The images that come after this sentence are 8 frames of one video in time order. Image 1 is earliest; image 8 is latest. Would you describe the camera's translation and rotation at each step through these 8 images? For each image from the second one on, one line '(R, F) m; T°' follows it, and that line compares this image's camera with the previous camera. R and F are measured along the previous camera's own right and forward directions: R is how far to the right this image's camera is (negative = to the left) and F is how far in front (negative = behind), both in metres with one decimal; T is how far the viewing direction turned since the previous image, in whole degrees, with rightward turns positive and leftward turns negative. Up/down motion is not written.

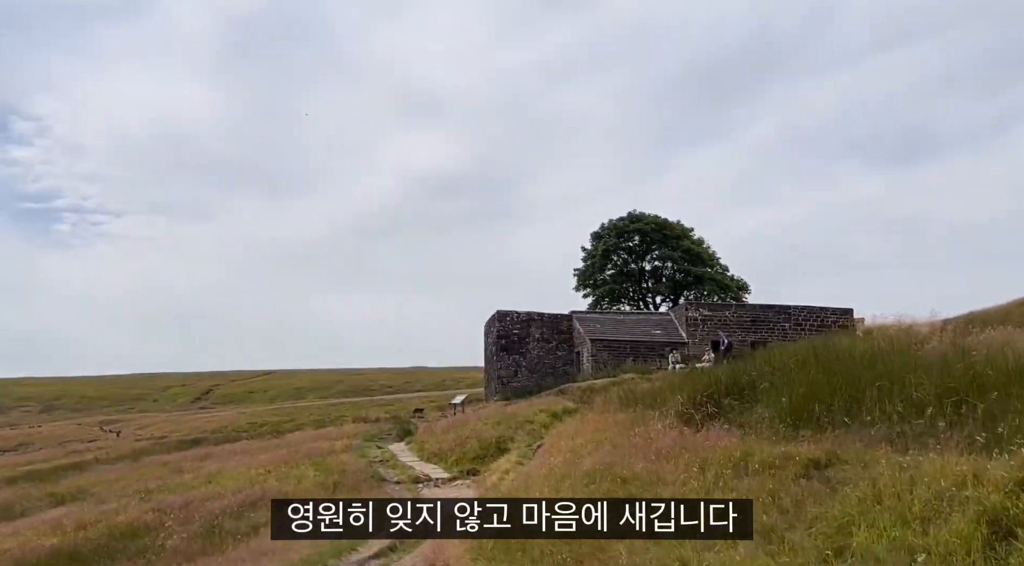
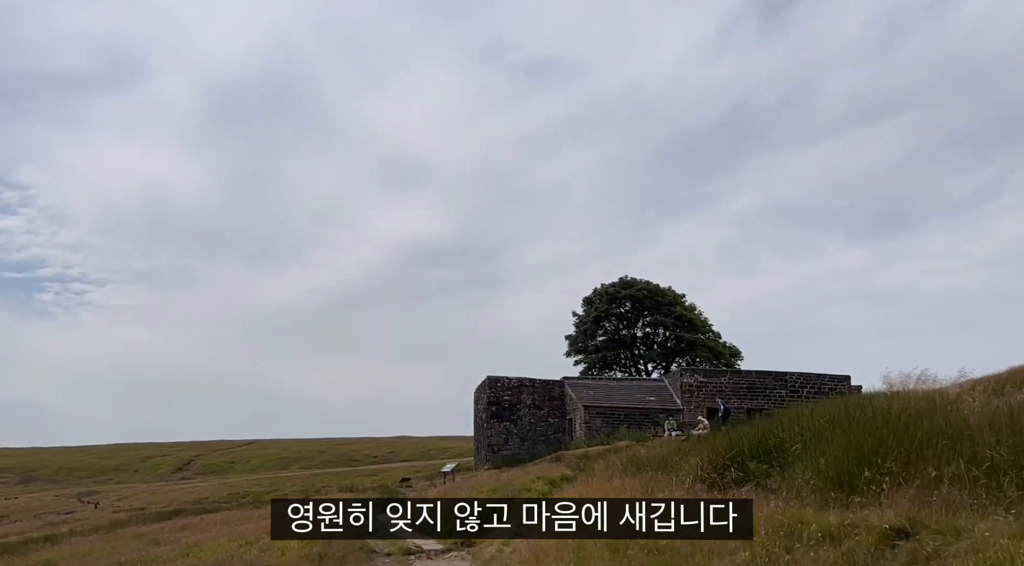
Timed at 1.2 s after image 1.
(+0.5, +0.4) m; -1°
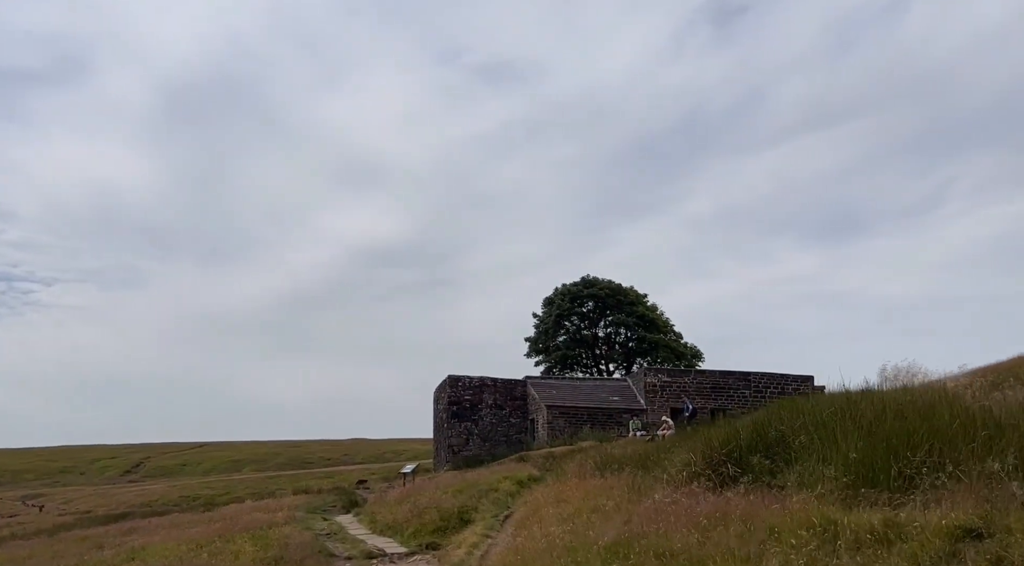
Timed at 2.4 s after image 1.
(-0.1, +0.3) m; +3°
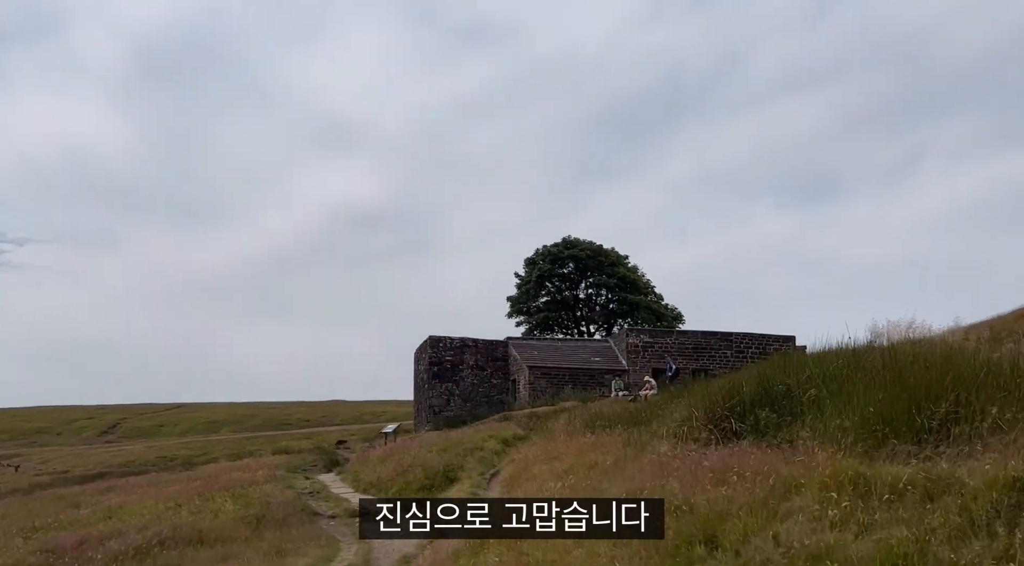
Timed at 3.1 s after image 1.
(-0.1, +0.2) m; +2°
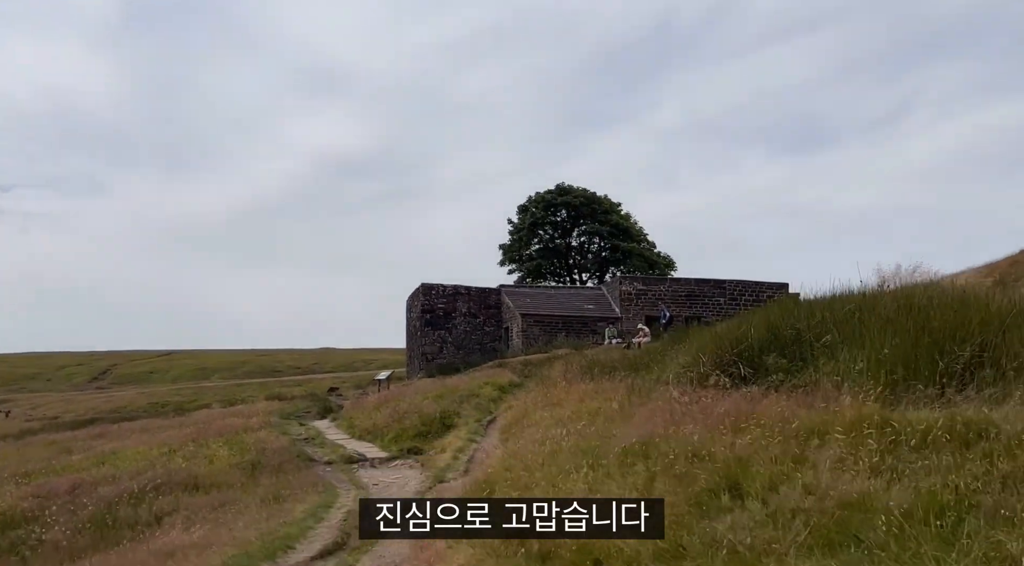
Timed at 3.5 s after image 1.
(-0.1, +0.1) m; +1°
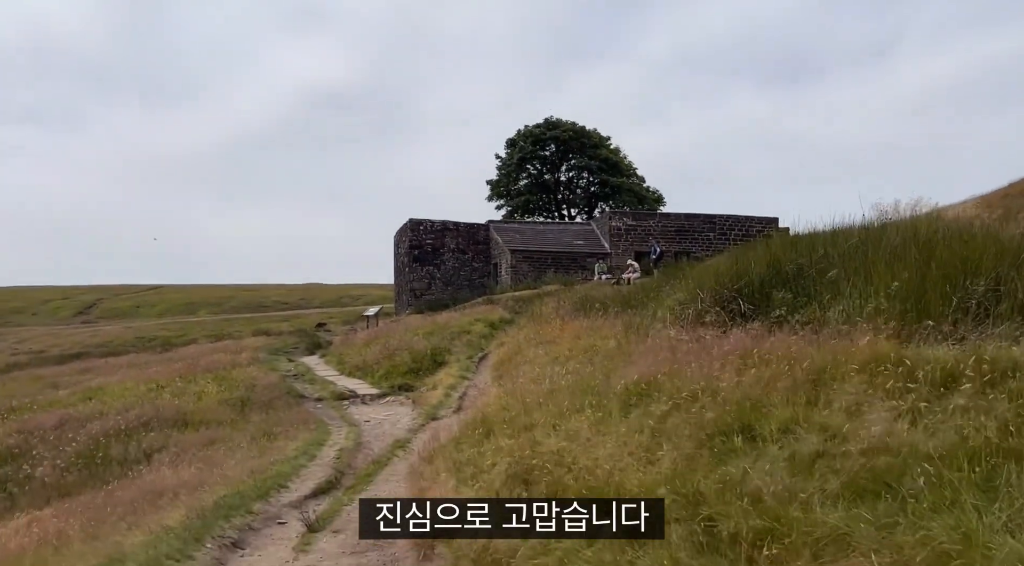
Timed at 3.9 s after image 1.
(0.0, +0.1) m; +1°
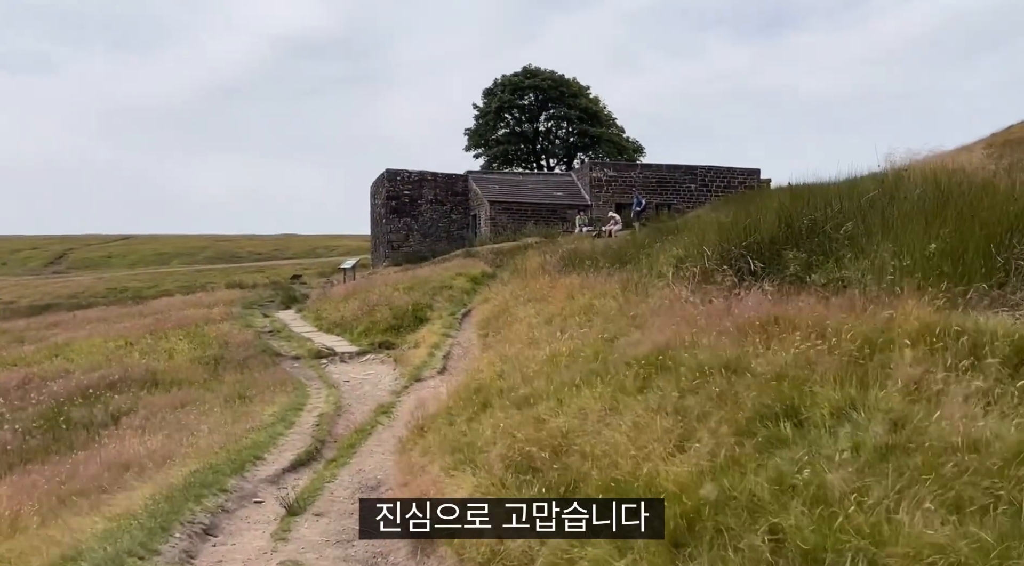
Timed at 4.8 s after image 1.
(-0.1, +0.2) m; +2°
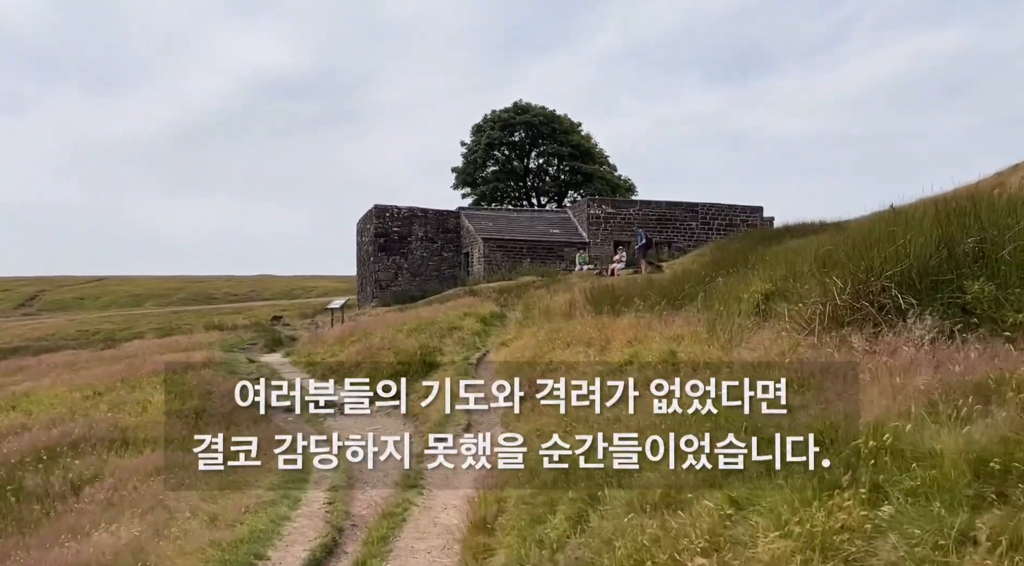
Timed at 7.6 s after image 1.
(-0.3, +0.6) m; +1°
